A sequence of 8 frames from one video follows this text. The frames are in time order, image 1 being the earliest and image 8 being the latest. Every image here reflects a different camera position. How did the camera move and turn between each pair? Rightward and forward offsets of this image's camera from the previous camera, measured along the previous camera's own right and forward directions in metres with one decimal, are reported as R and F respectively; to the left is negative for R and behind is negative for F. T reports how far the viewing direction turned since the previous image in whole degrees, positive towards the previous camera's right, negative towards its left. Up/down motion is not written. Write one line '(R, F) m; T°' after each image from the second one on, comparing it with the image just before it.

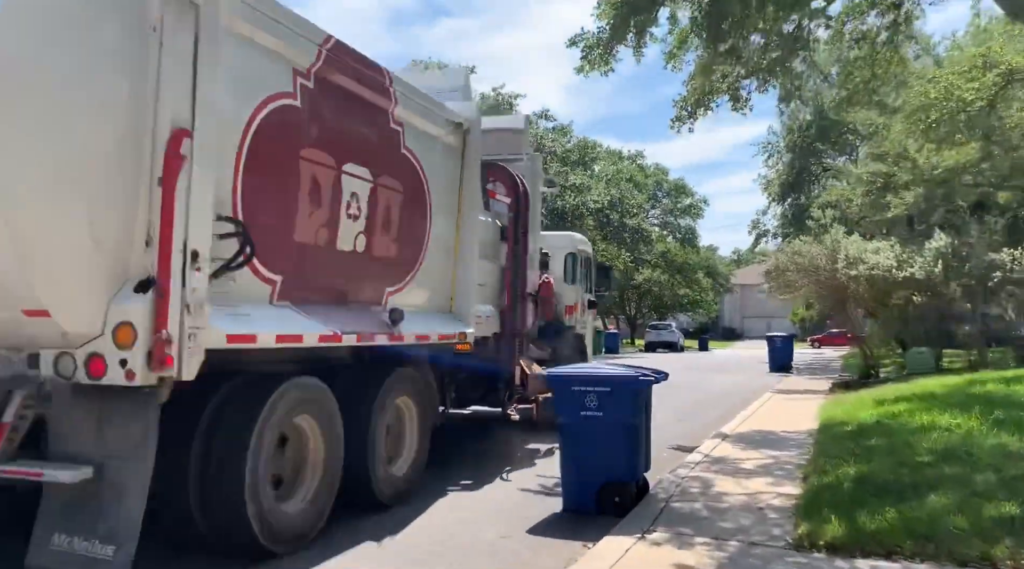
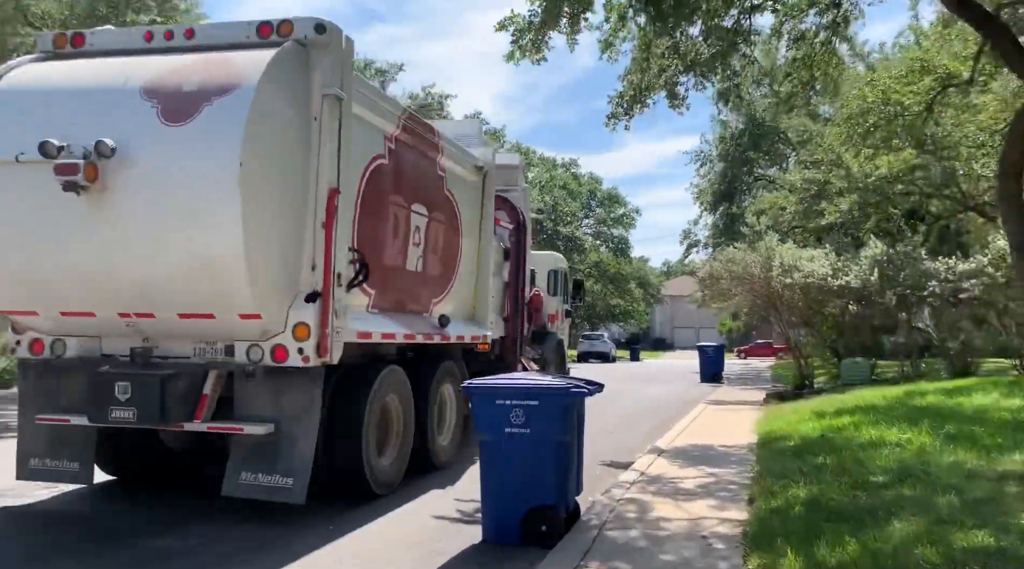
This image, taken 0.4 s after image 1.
(+0.1, +0.9) m; +4°
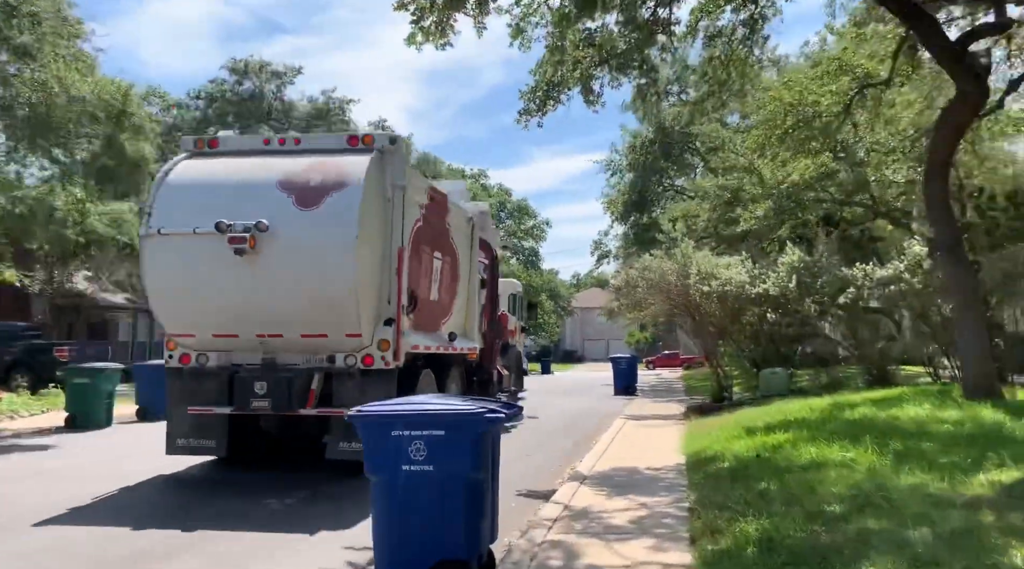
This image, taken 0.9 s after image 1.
(+0.1, +1.2) m; +6°
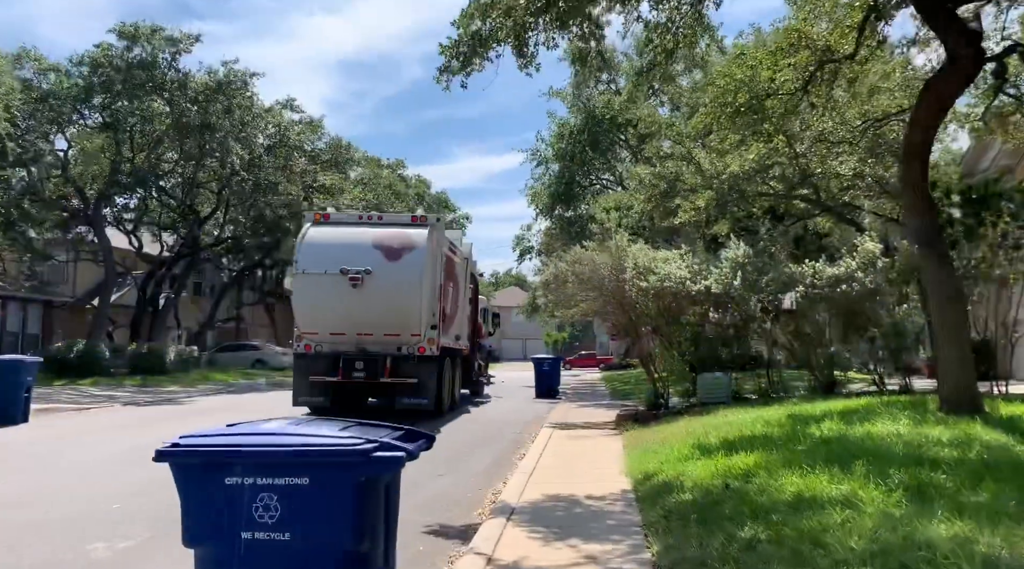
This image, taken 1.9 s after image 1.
(0.0, +2.0) m; +5°
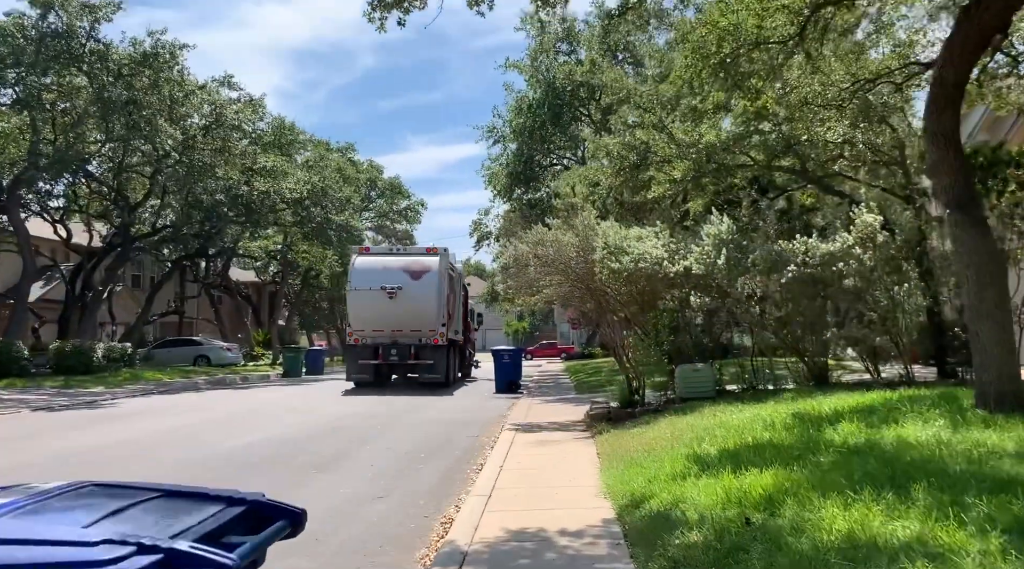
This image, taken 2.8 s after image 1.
(+0.1, +2.0) m; +3°
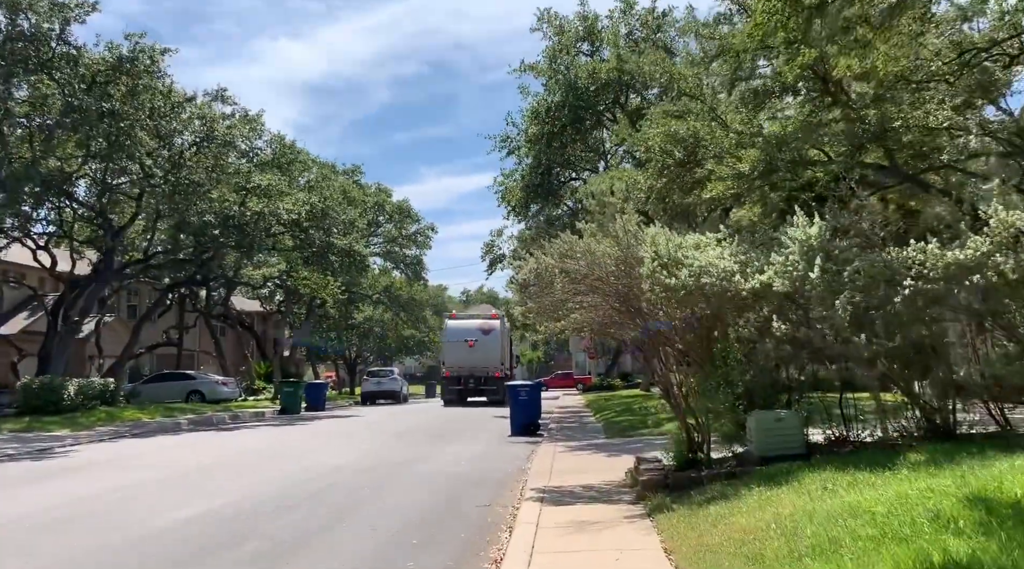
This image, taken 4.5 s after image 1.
(-0.1, +3.2) m; -1°
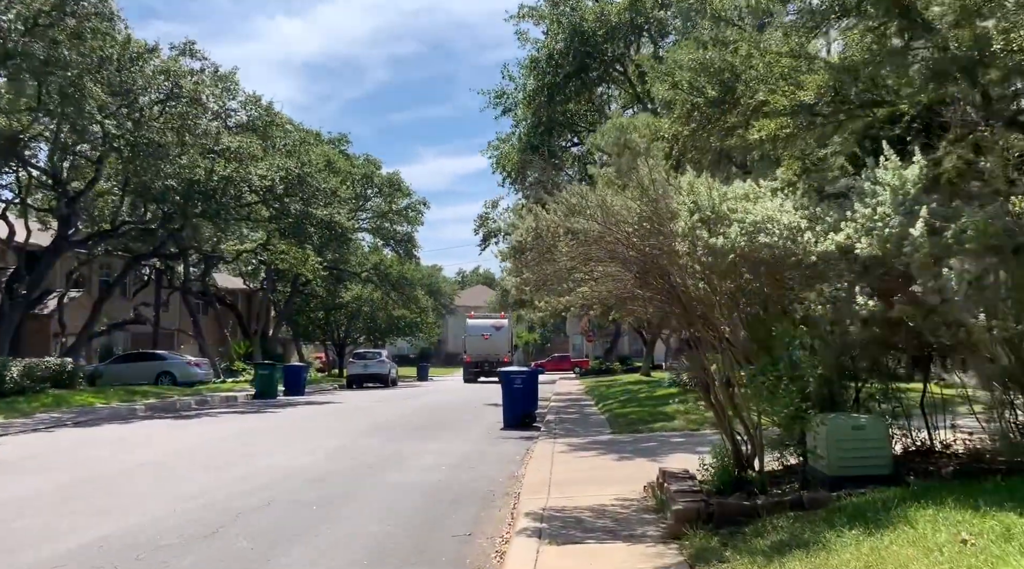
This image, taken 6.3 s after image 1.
(+0.1, +2.7) m; 0°
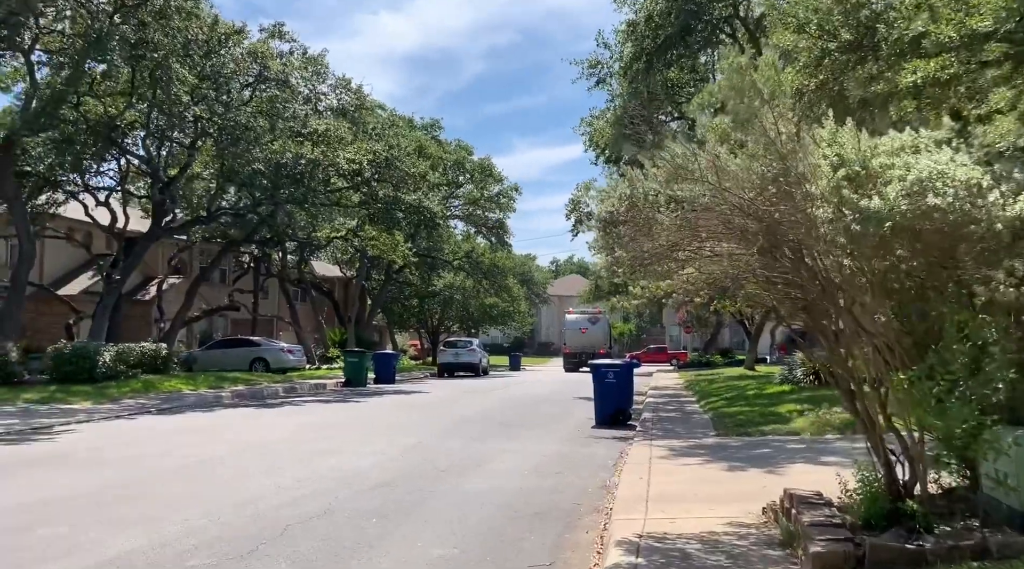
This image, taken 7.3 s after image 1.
(+0.1, +1.5) m; -6°
